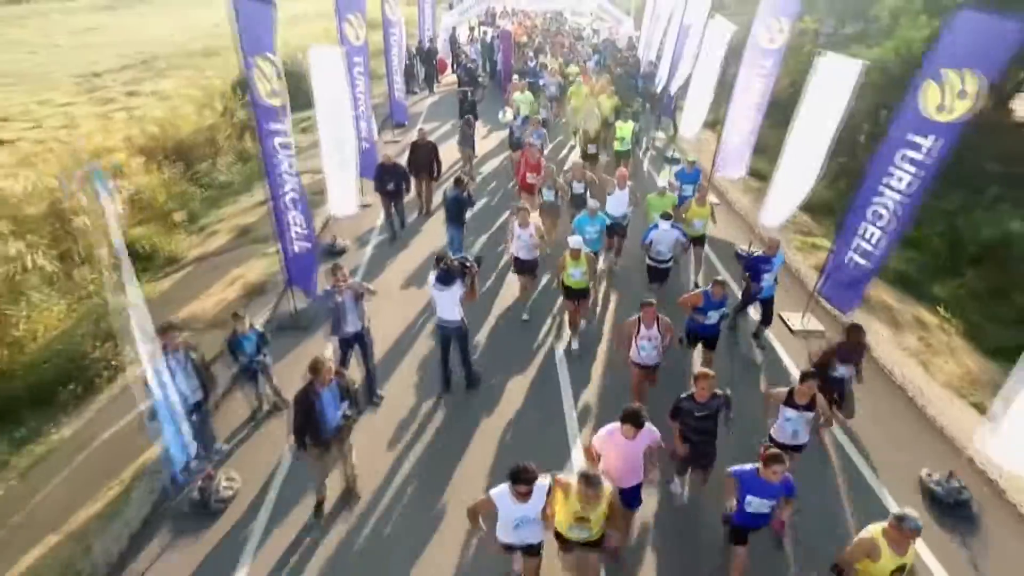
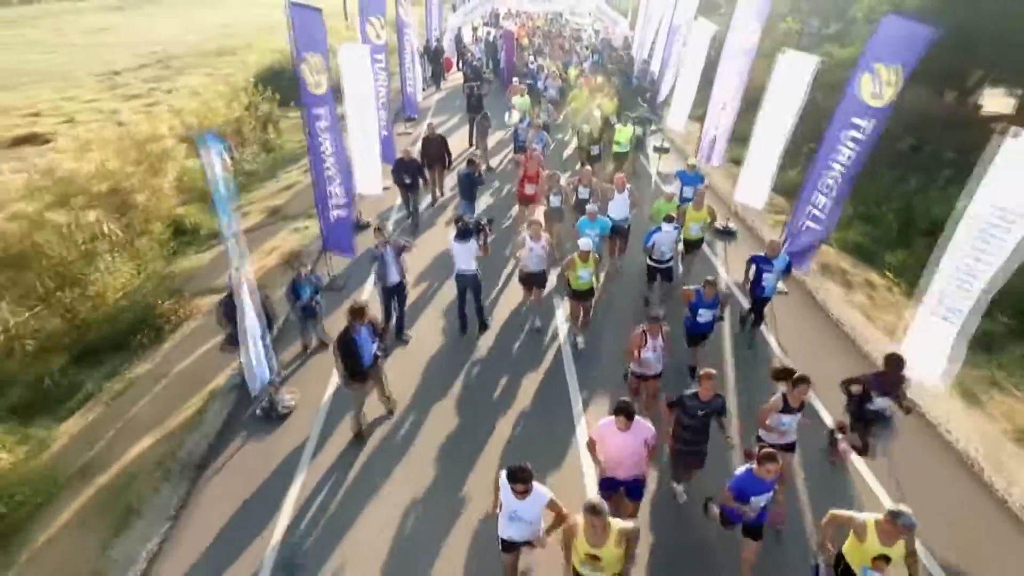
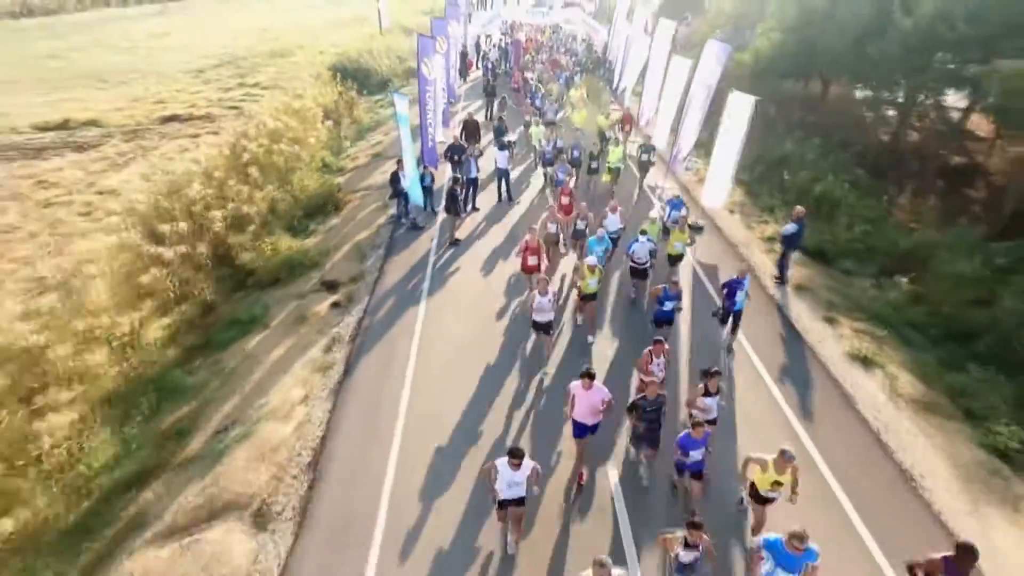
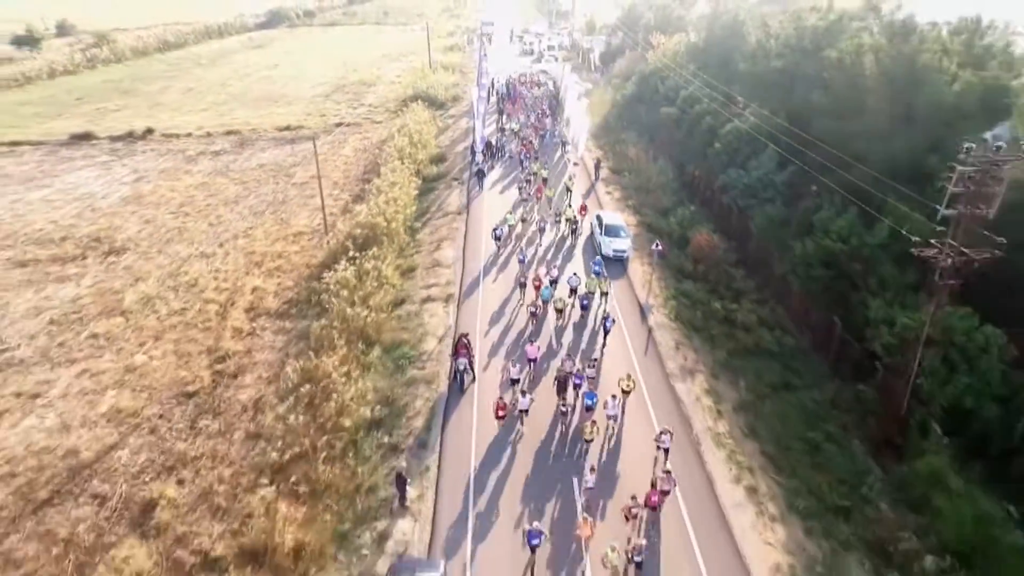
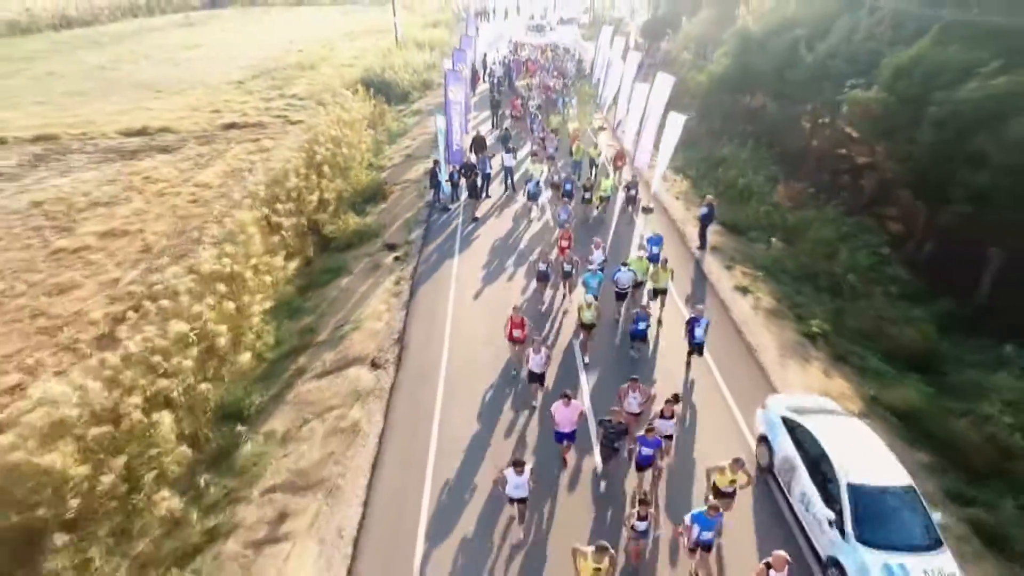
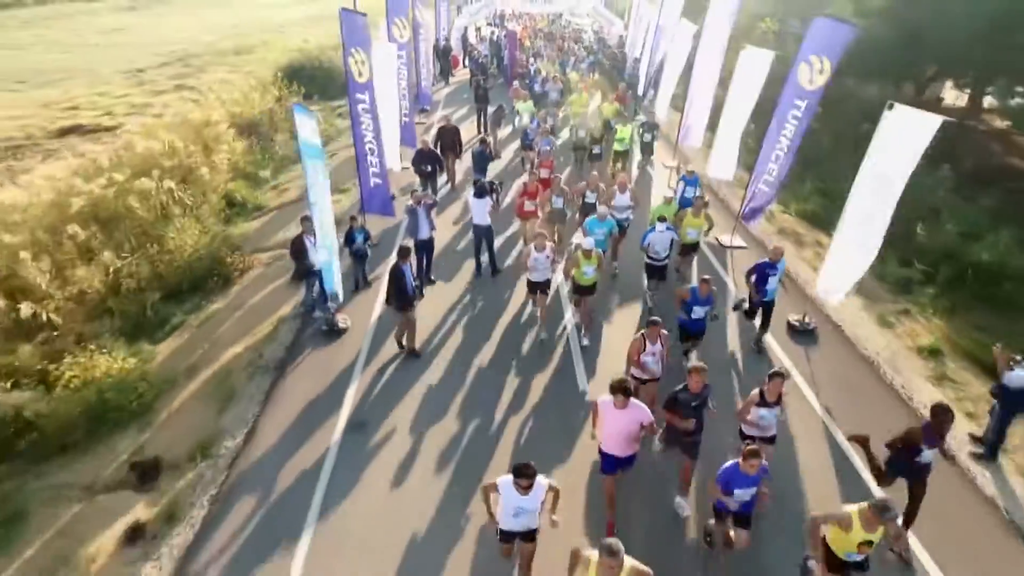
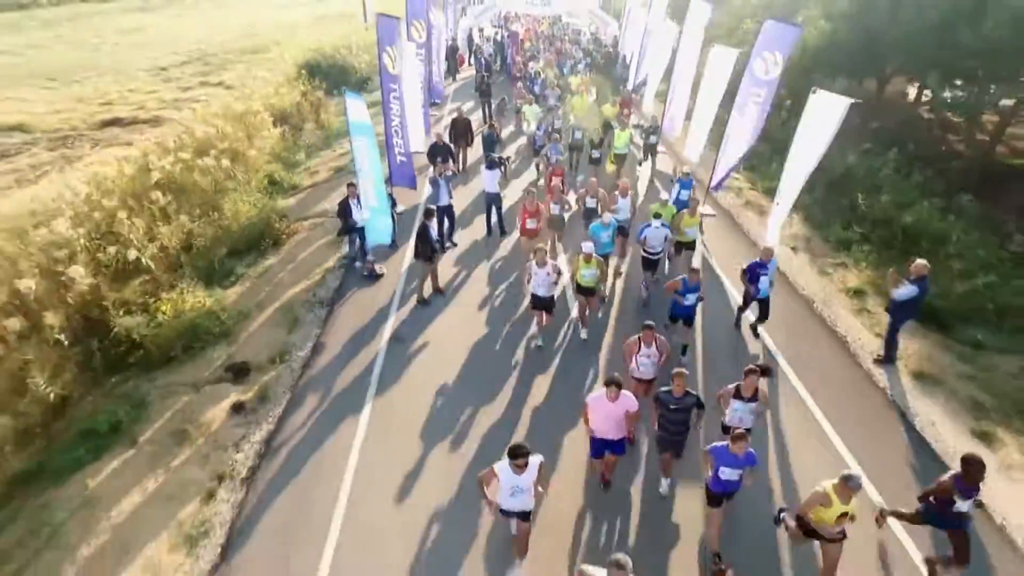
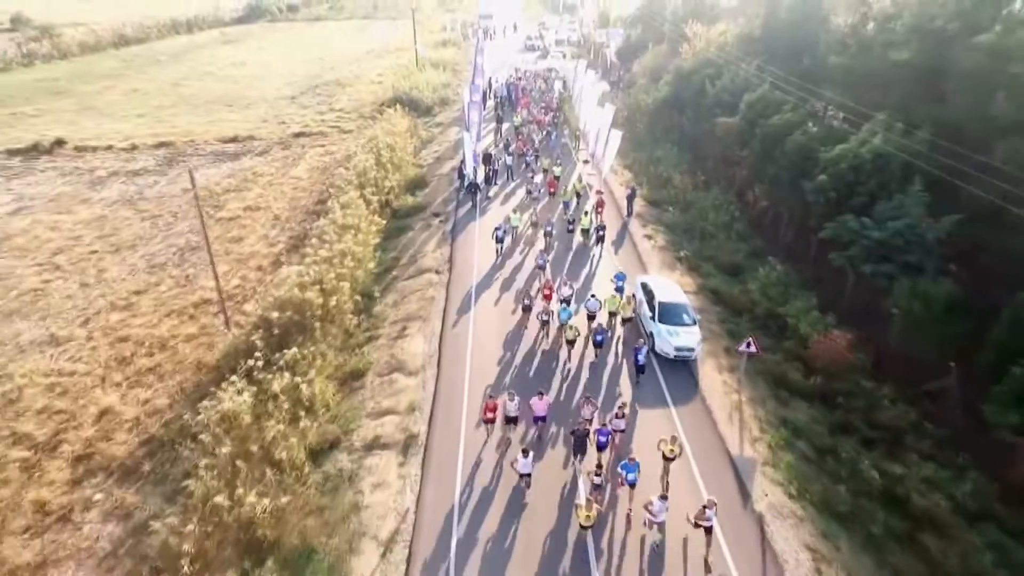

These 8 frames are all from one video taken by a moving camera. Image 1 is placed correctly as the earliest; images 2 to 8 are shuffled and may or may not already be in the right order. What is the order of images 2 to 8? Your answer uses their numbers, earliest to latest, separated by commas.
2, 6, 7, 3, 5, 8, 4
